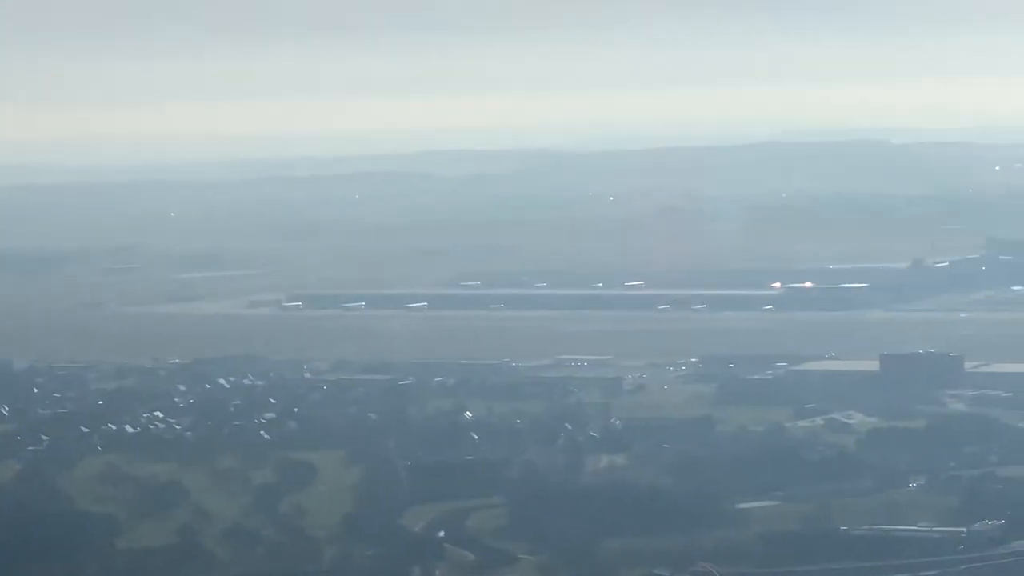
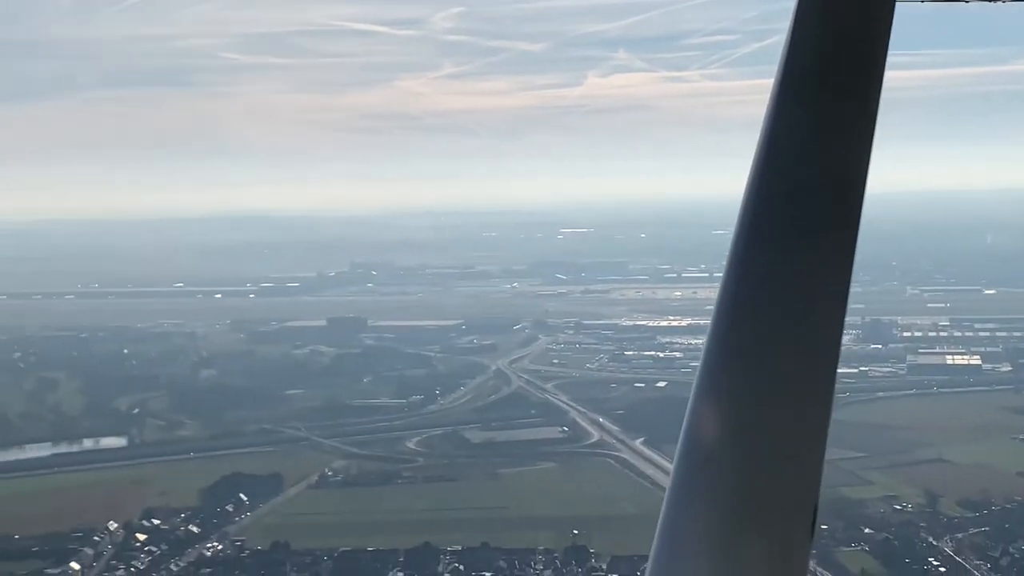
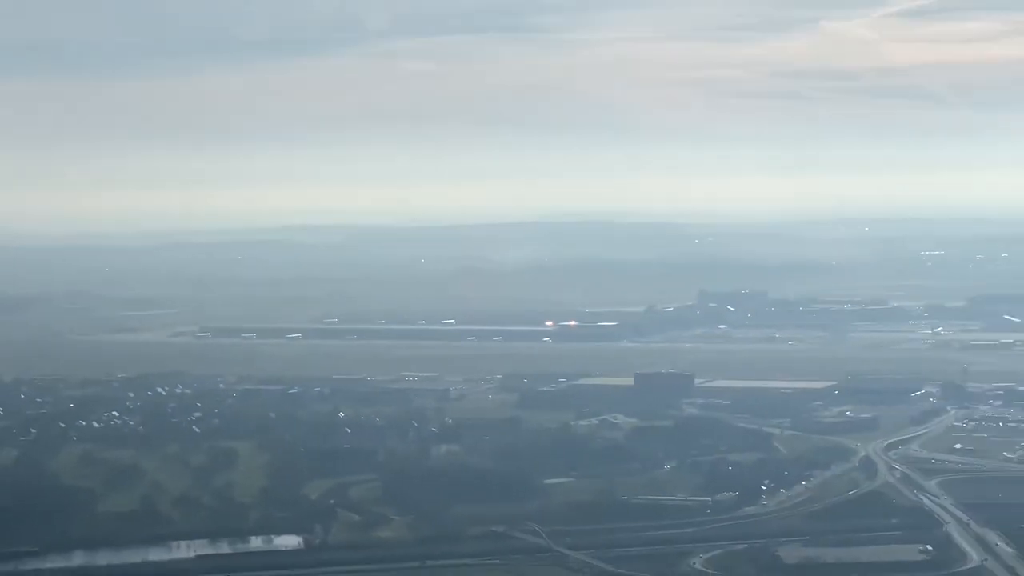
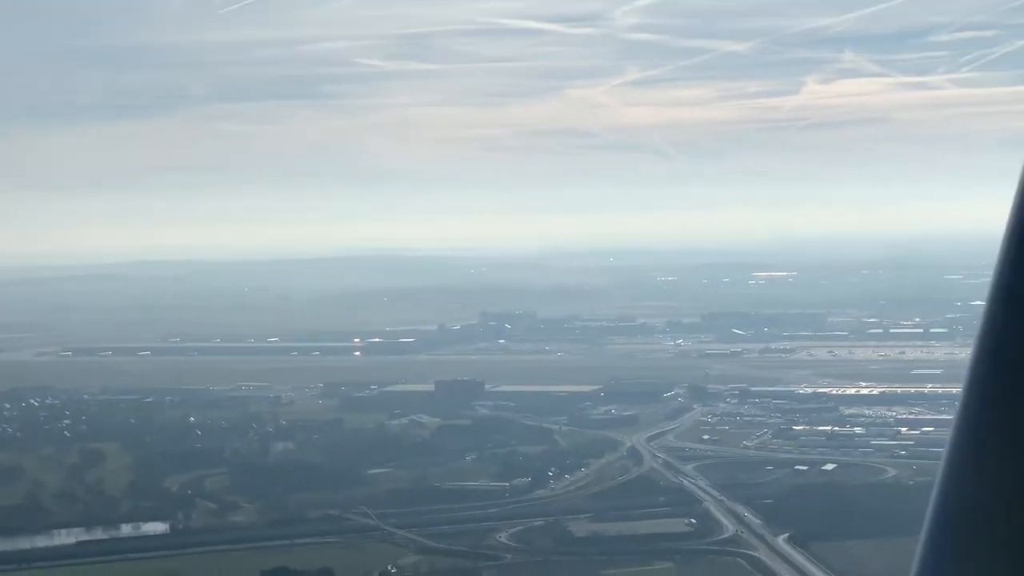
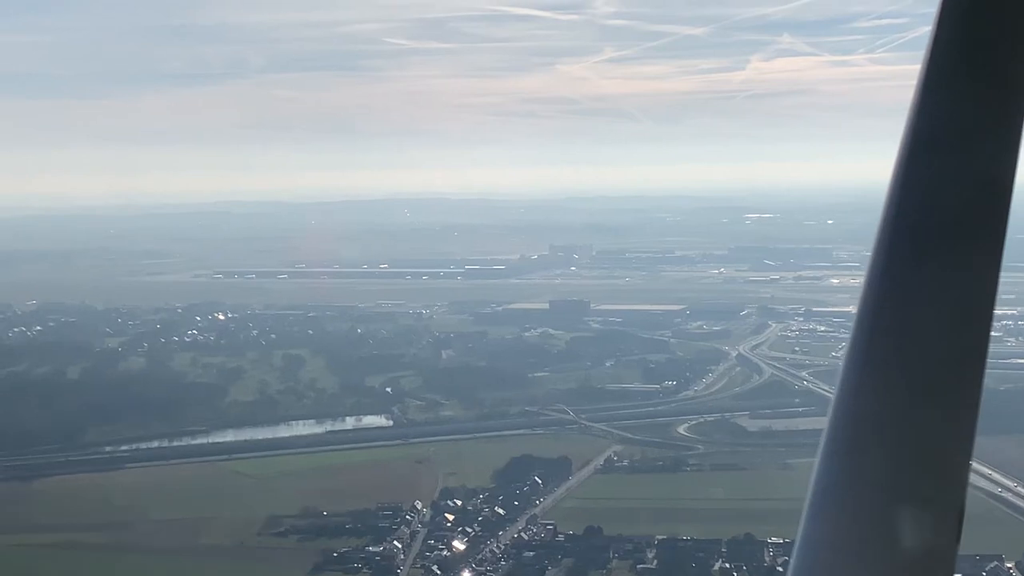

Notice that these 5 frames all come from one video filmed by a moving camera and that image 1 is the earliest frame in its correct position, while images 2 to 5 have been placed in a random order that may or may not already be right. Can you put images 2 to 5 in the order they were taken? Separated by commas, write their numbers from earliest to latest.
3, 4, 2, 5
